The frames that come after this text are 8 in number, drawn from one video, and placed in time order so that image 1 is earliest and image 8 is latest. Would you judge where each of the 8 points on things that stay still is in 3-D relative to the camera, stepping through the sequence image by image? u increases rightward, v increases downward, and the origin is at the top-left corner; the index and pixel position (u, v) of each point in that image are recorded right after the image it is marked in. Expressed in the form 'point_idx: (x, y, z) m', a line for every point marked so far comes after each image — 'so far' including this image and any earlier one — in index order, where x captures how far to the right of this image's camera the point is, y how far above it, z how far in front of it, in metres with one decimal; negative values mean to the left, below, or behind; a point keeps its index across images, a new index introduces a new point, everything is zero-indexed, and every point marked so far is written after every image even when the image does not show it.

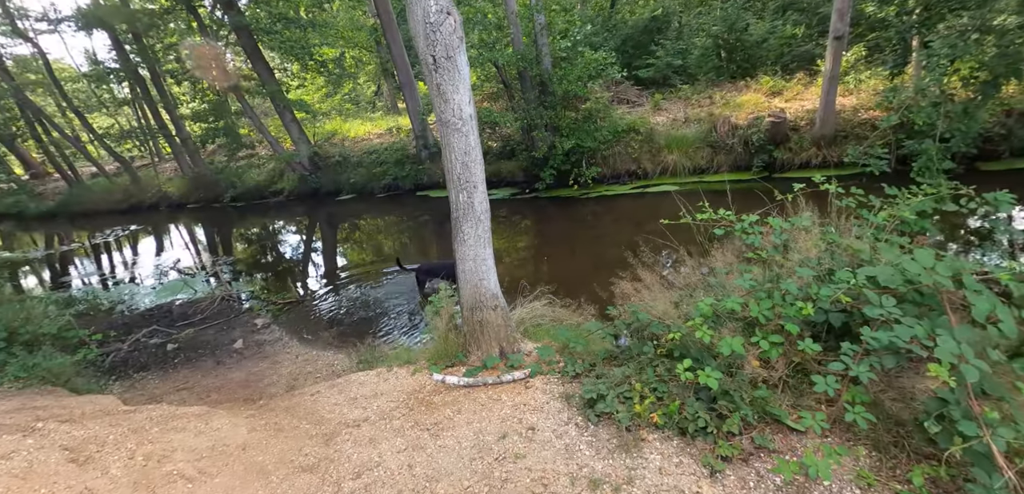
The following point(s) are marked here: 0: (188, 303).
0: (-5.7, -1.0, +8.6) m
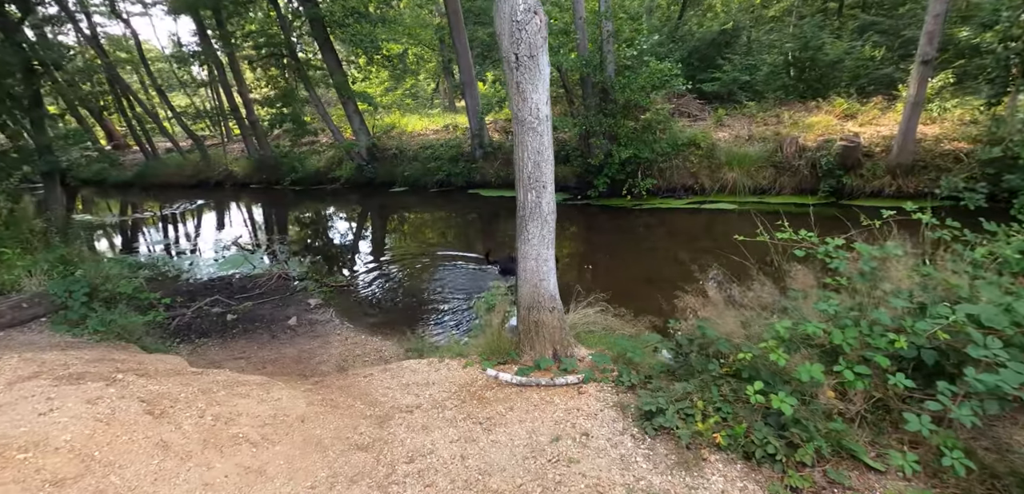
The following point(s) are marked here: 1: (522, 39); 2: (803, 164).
0: (-4.9, -0.6, +9.0) m
1: (+0.1, +1.4, +3.1) m
2: (+6.6, +1.9, +11.0) m
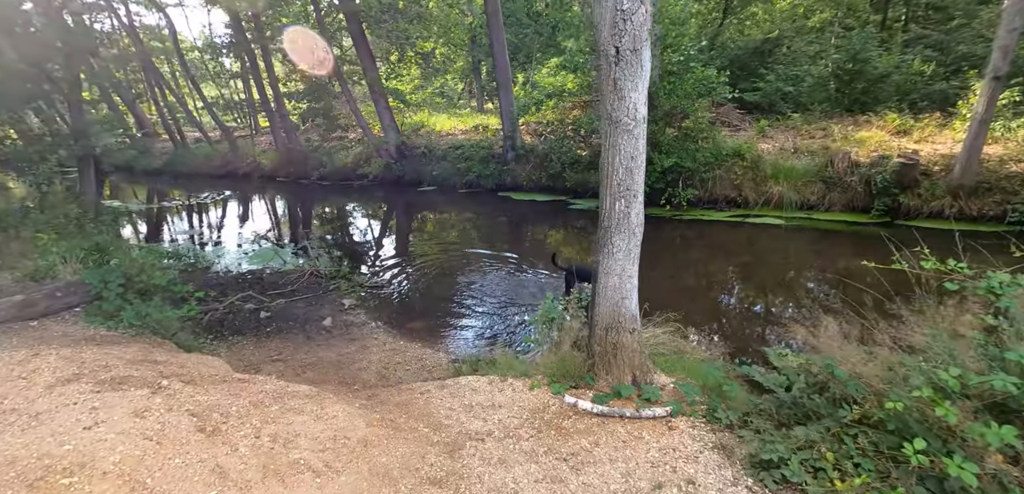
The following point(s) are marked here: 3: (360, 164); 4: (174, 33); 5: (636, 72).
0: (-4.2, -0.5, +8.8) m
1: (+0.7, +1.3, +2.8) m
2: (+7.4, +1.4, +10.5) m
3: (-5.8, +3.1, +18.6) m
4: (-13.5, +8.5, +19.4) m
5: (+0.7, +1.0, +2.9) m
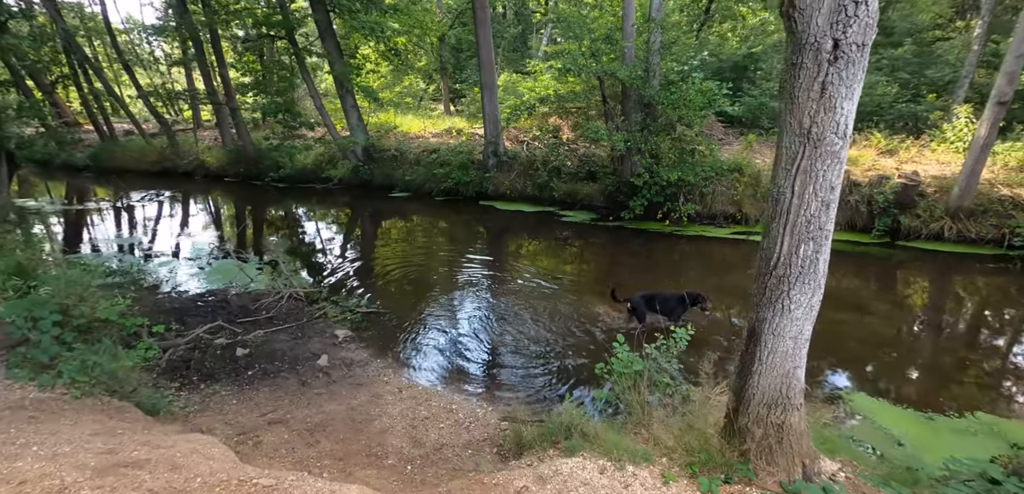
0: (-4.1, -0.7, +7.5) m
1: (+1.5, +1.0, +2.1) m
2: (+7.4, +1.0, +10.4) m
3: (-6.6, +2.8, +17.1) m
4: (-14.3, +8.3, +17.1) m
5: (+1.5, +0.8, +2.2) m
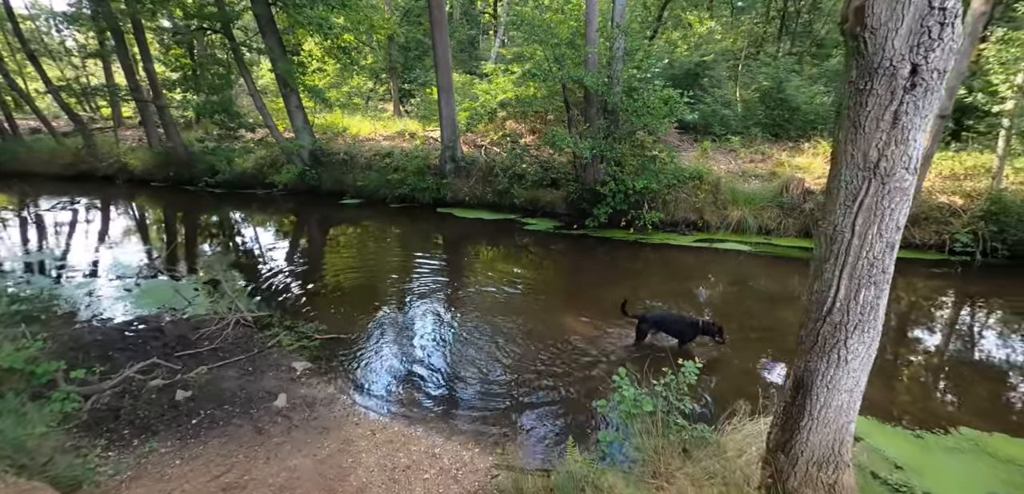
0: (-4.5, -1.0, +6.6) m
1: (+1.6, +0.8, +1.8) m
2: (+6.6, +0.9, +10.7) m
3: (-8.1, +2.5, +15.9) m
4: (-15.8, +7.9, +15.1) m
5: (+1.7, +0.6, +1.9) m
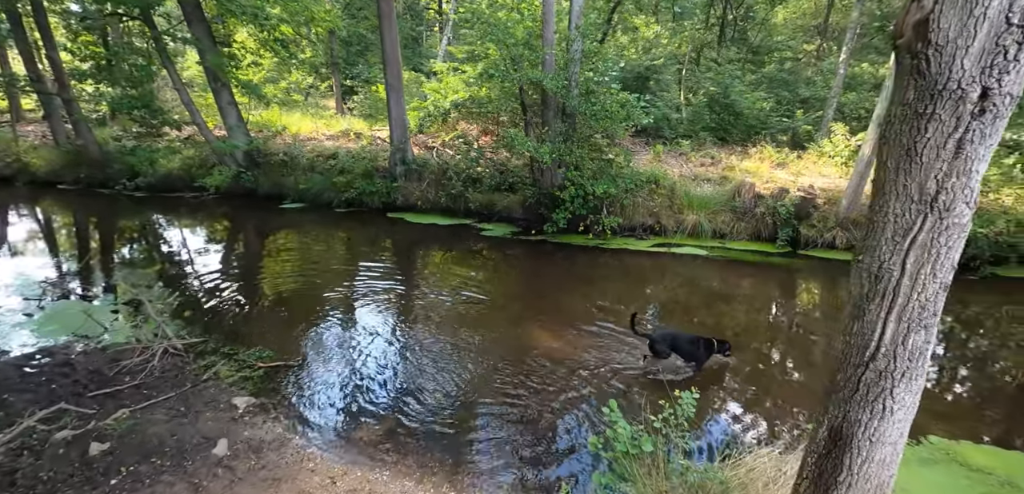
0: (-4.9, -1.2, +5.7) m
1: (+1.7, +0.6, +1.6) m
2: (+5.6, +0.8, +11.0) m
3: (-9.5, +2.2, +14.5) m
4: (-17.2, +7.5, +12.9) m
5: (+1.7, +0.4, +1.7) m
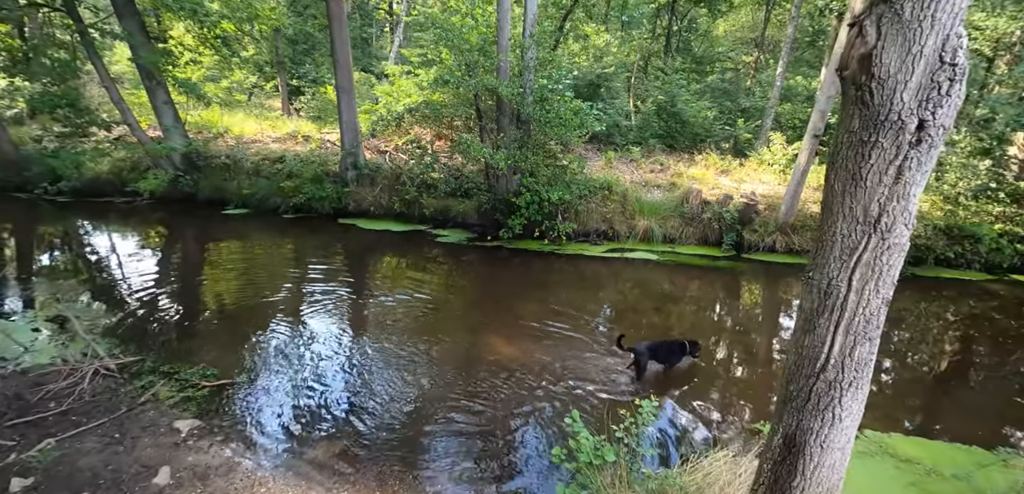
0: (-5.3, -1.4, +5.2) m
1: (+1.6, +0.6, +1.8) m
2: (+4.6, +0.7, +11.5) m
3: (-10.8, +2.0, +13.6) m
4: (-18.3, +7.2, +11.3) m
5: (+1.6, +0.3, +1.9) m
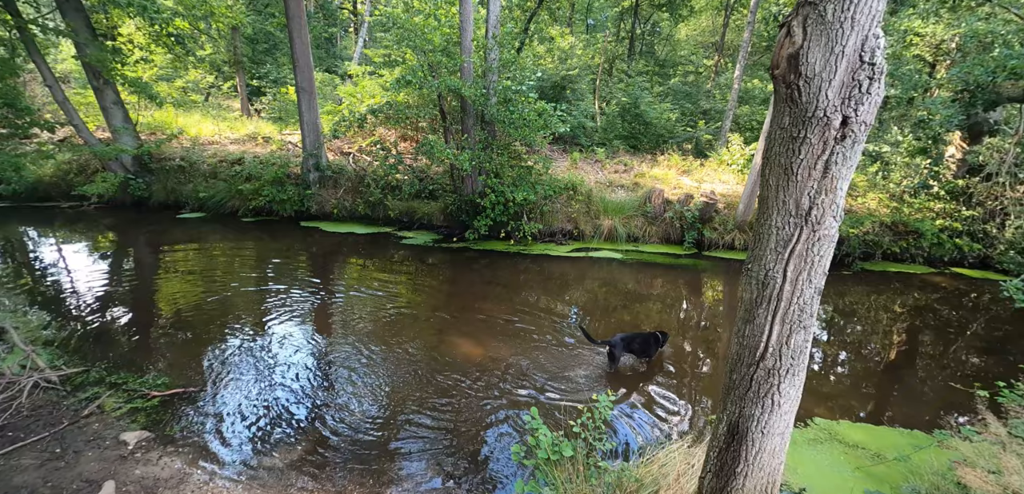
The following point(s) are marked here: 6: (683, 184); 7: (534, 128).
0: (-5.7, -1.5, +4.9) m
1: (+1.3, +0.6, +1.9) m
2: (+3.8, +0.8, +11.8) m
3: (-11.7, +1.8, +12.9) m
4: (-19.2, +6.9, +10.2) m
5: (+1.4, +0.4, +2.0) m
6: (+4.7, +1.7, +13.0) m
7: (+0.5, +2.7, +10.8) m
